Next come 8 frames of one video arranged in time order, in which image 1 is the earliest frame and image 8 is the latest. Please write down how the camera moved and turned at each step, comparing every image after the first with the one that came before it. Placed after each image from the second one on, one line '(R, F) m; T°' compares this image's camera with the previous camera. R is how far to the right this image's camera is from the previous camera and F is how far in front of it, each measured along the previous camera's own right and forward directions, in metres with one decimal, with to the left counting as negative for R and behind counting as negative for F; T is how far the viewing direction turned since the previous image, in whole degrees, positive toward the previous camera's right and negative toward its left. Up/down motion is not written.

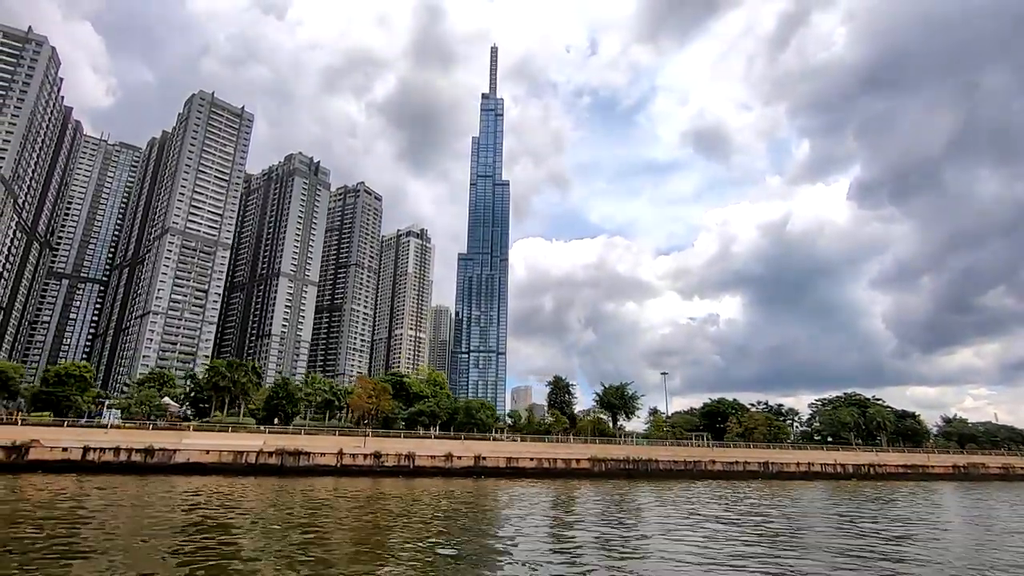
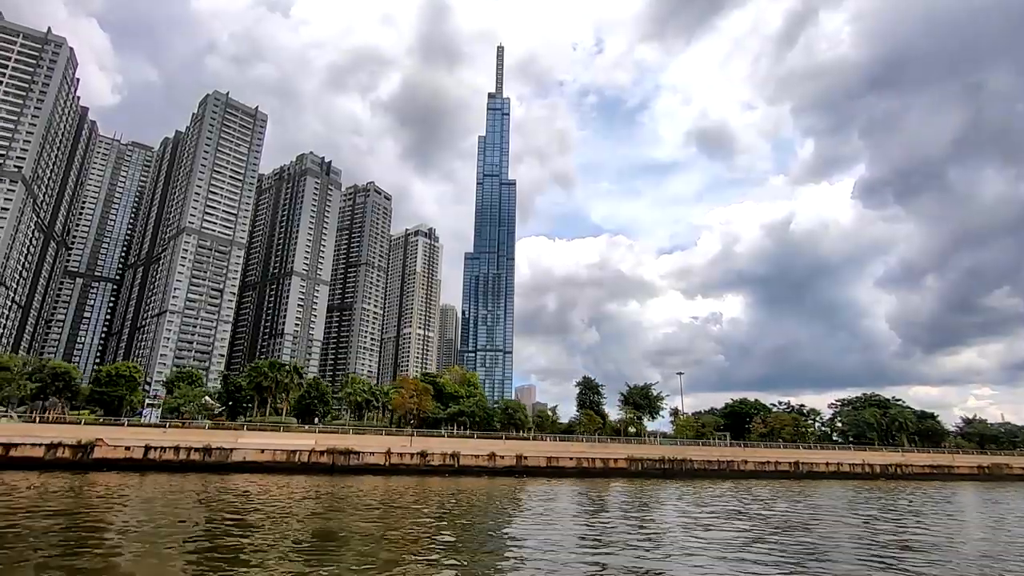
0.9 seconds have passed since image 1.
(-3.7, -1.0) m; 0°
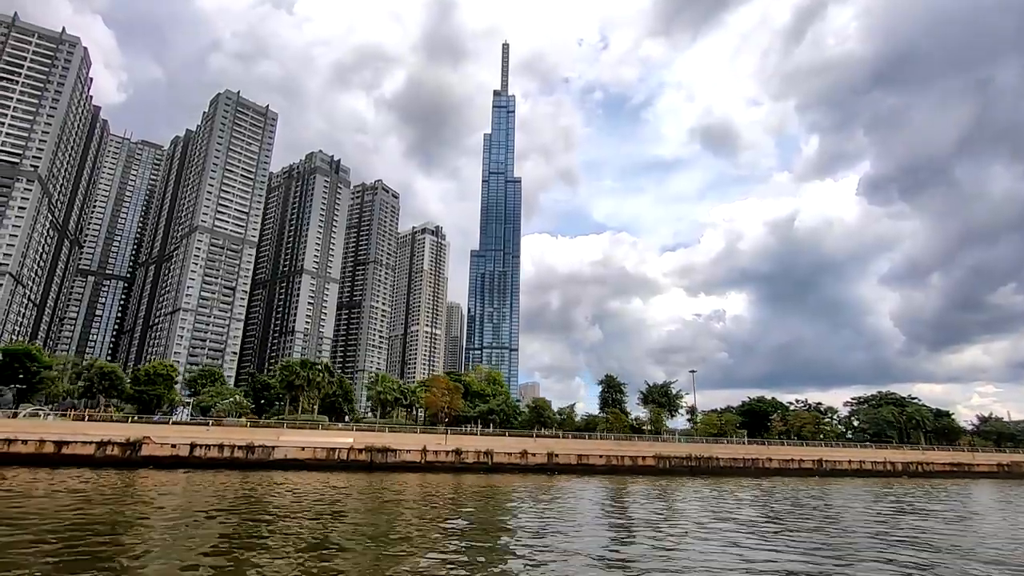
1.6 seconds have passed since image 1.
(-2.7, -0.7) m; 0°
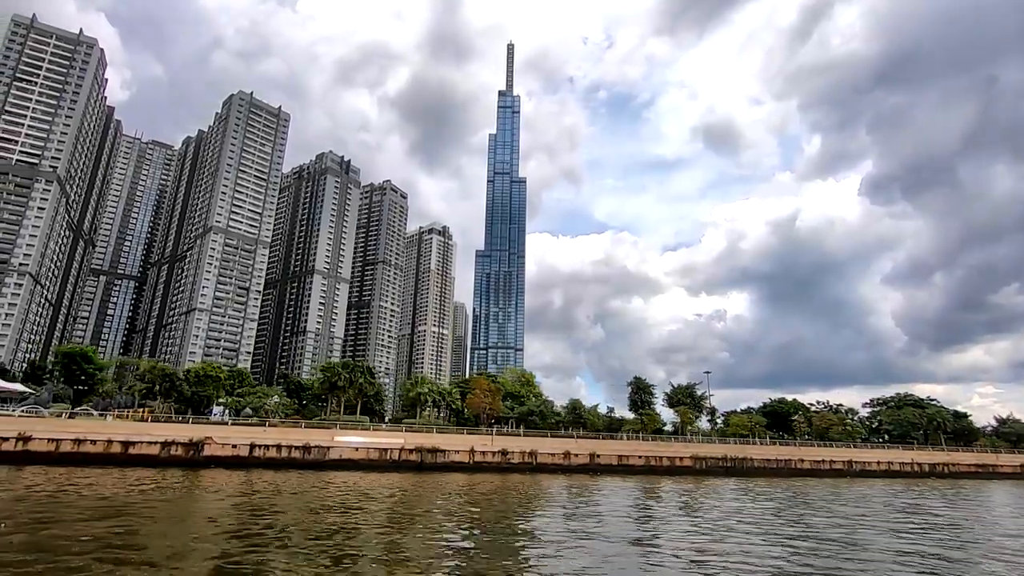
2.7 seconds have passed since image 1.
(-4.1, -1.0) m; 0°
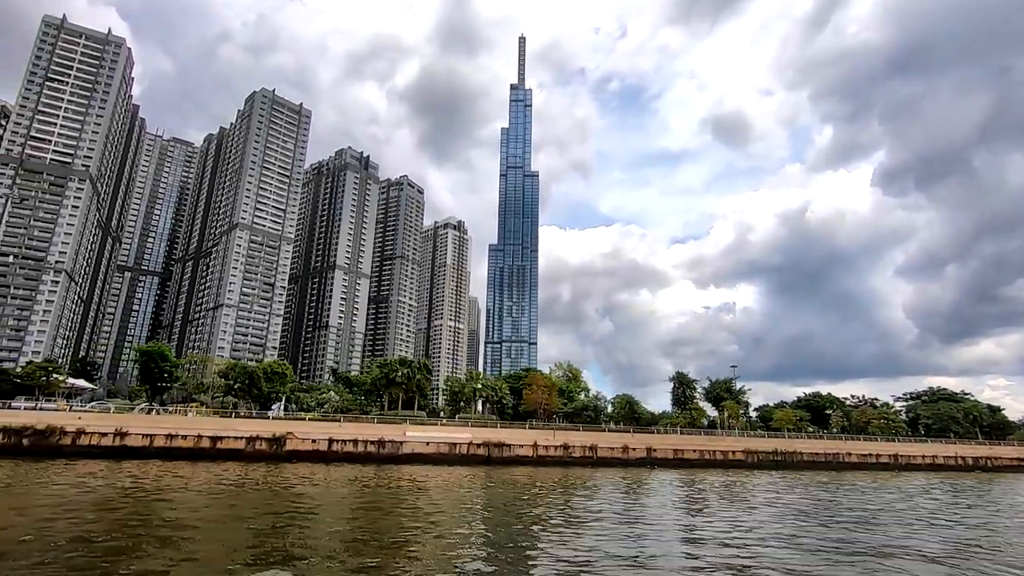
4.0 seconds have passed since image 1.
(-5.1, -1.3) m; -1°
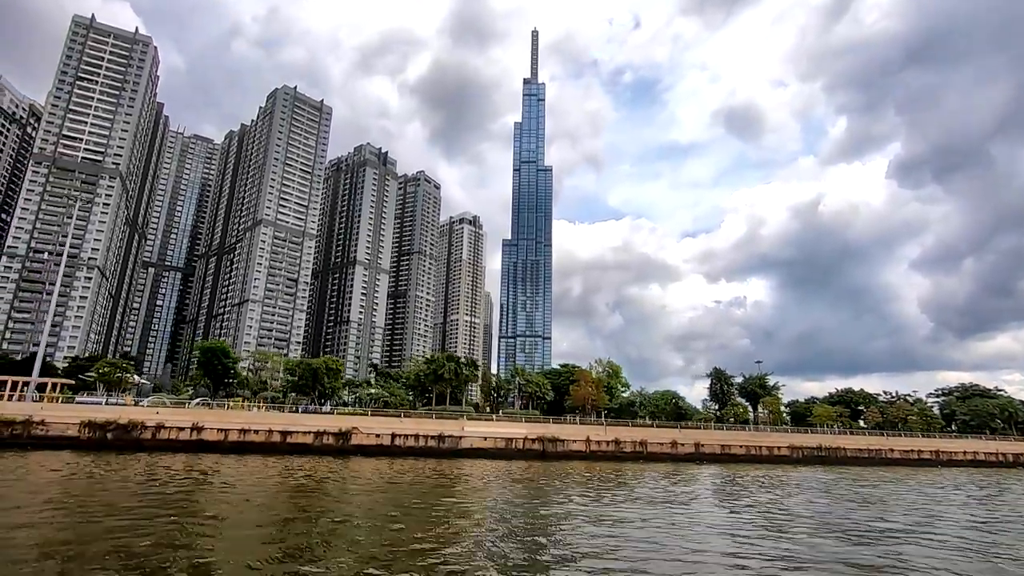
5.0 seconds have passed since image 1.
(-4.1, -1.0) m; -1°
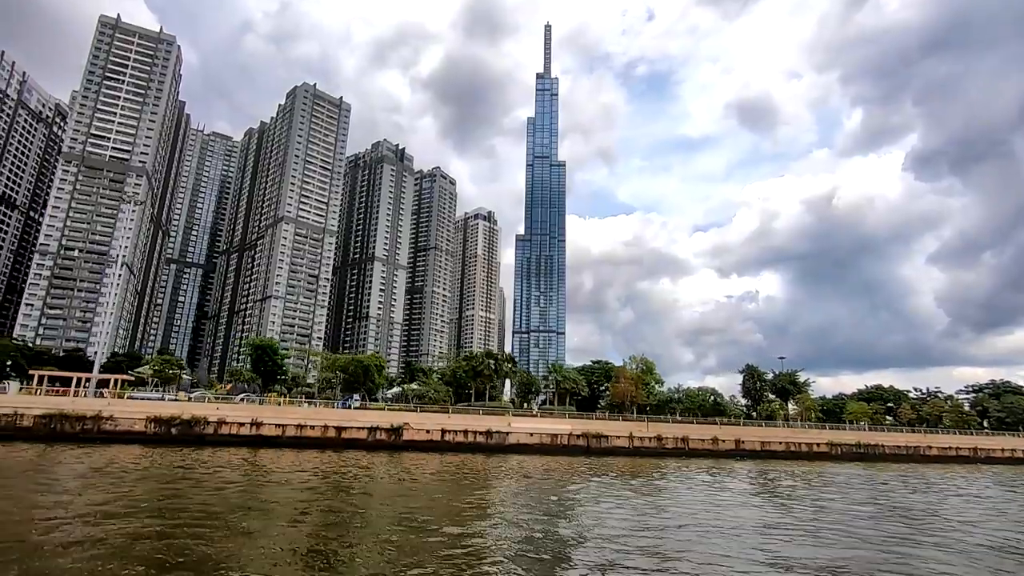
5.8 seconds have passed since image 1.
(-3.2, -0.7) m; -1°
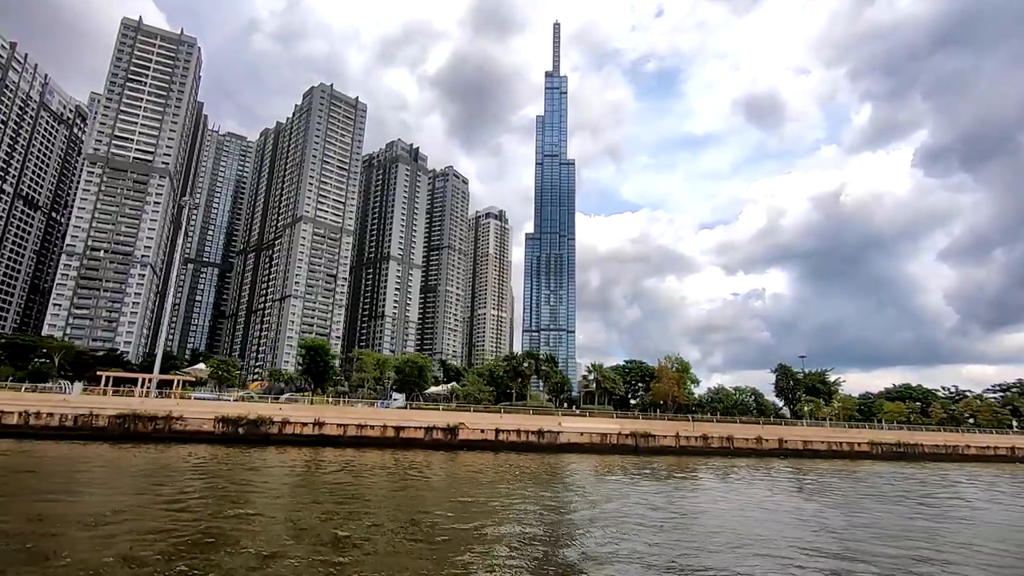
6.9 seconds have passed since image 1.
(-4.1, -0.8) m; -1°
